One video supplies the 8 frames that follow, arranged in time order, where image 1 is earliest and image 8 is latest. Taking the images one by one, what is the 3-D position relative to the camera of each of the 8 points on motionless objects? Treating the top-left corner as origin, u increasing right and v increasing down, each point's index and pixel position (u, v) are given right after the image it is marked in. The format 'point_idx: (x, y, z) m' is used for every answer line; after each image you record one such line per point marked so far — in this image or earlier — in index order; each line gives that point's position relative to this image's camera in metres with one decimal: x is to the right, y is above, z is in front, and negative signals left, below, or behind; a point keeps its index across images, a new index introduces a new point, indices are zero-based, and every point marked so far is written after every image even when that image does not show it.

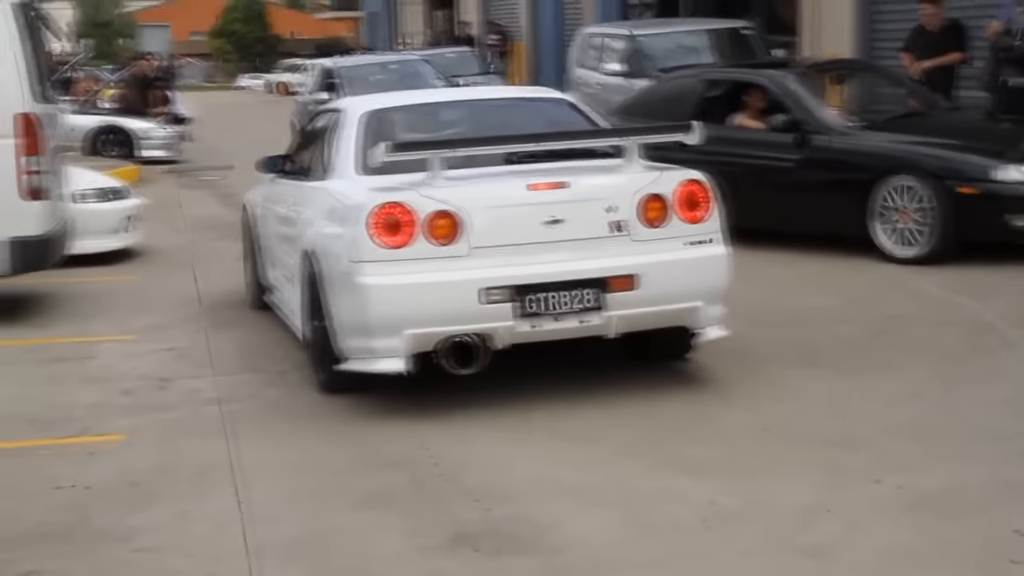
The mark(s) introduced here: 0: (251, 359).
0: (-1.5, -0.4, +9.0) m
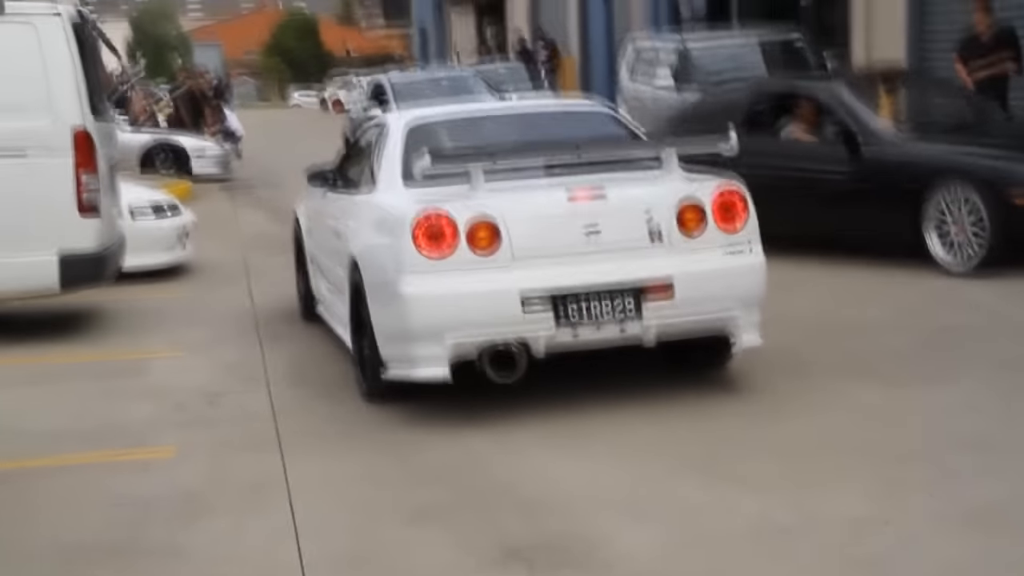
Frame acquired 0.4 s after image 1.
0: (-1.2, -0.5, +9.1) m
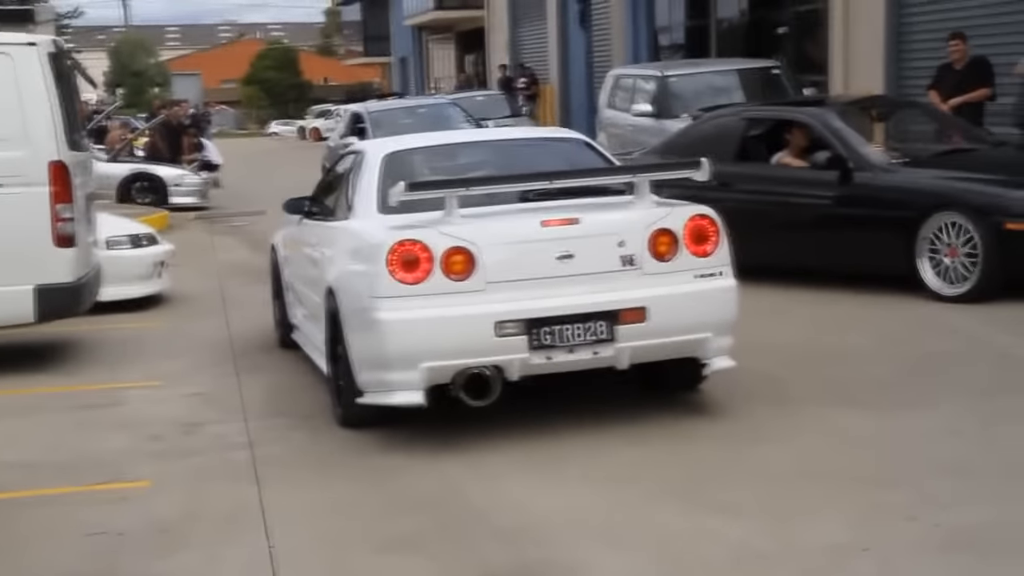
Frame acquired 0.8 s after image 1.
0: (-1.4, -0.7, +9.0) m
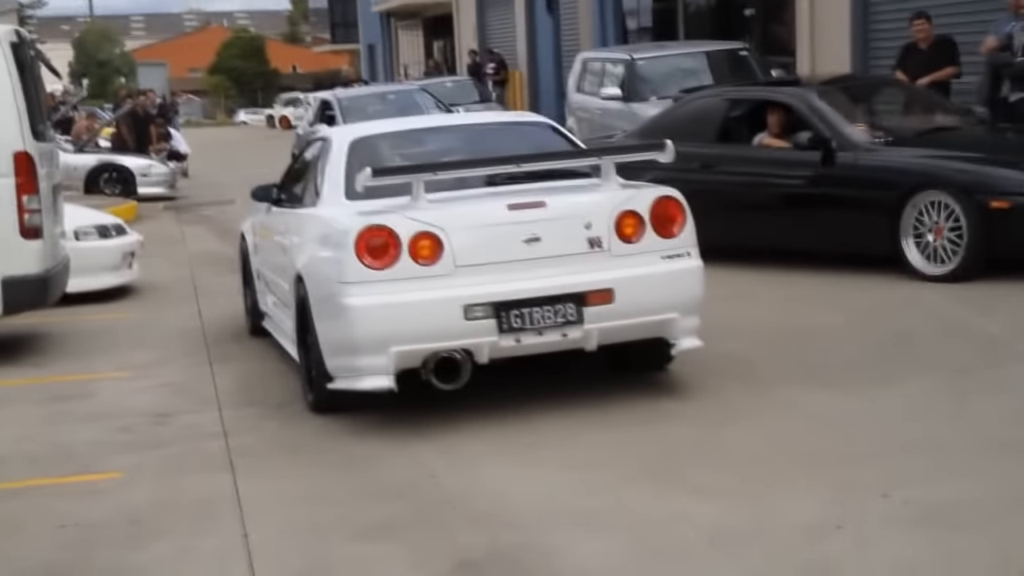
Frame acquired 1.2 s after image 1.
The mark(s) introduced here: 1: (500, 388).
0: (-1.5, -0.6, +9.0) m
1: (-0.1, -0.6, +9.0) m
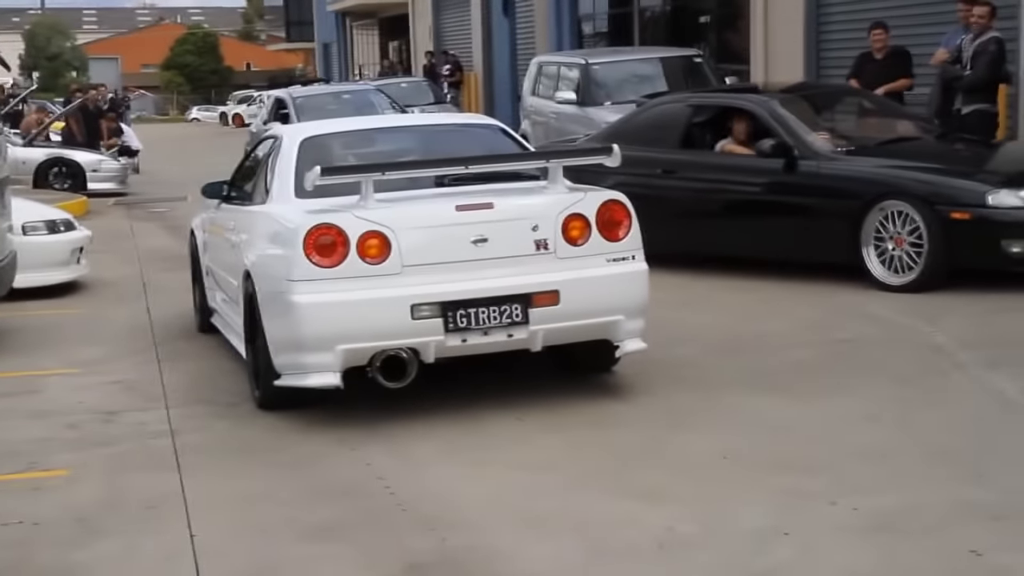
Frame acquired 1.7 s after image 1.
0: (-1.8, -0.6, +8.9) m
1: (-0.4, -0.6, +9.0) m
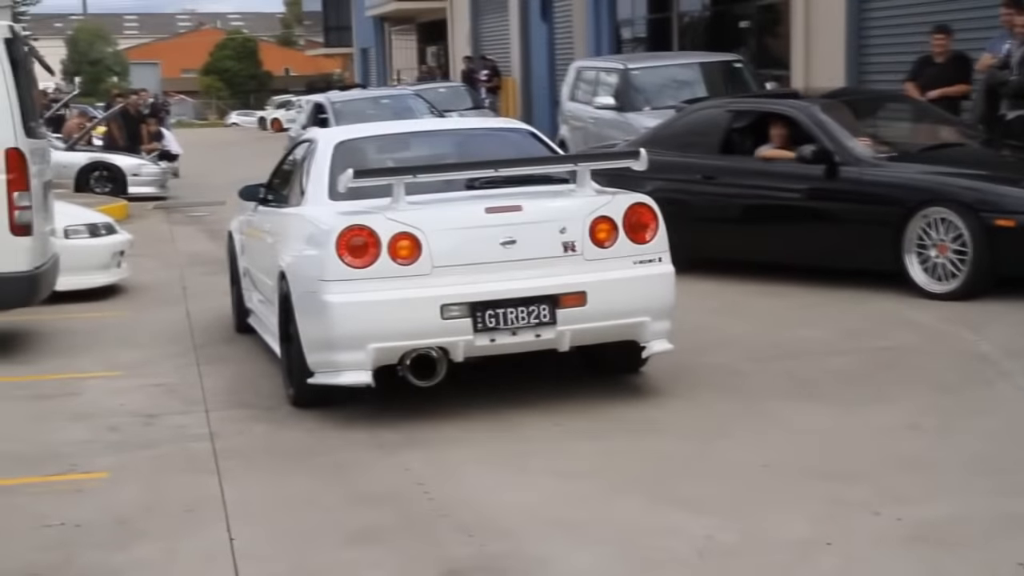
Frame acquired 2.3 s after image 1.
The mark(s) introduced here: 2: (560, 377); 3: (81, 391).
0: (-1.6, -0.6, +9.0) m
1: (-0.1, -0.6, +9.0) m
2: (+0.3, -0.5, +9.4) m
3: (-2.5, -0.6, +9.0) m
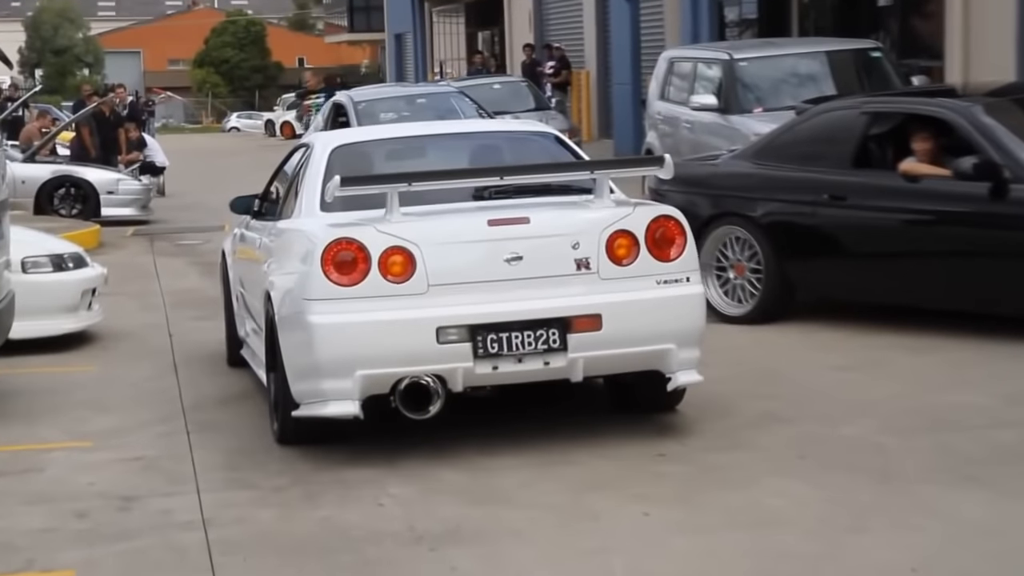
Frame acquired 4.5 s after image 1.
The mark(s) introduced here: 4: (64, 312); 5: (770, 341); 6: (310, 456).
0: (-1.3, -0.8, +7.2) m
1: (+0.2, -0.8, +7.3) m
2: (+0.6, -0.8, +7.6) m
3: (-2.2, -0.8, +7.2) m
4: (-2.8, -0.1, +9.7) m
5: (+1.5, -0.3, +8.9) m
6: (-0.9, -0.8, +7.2) m
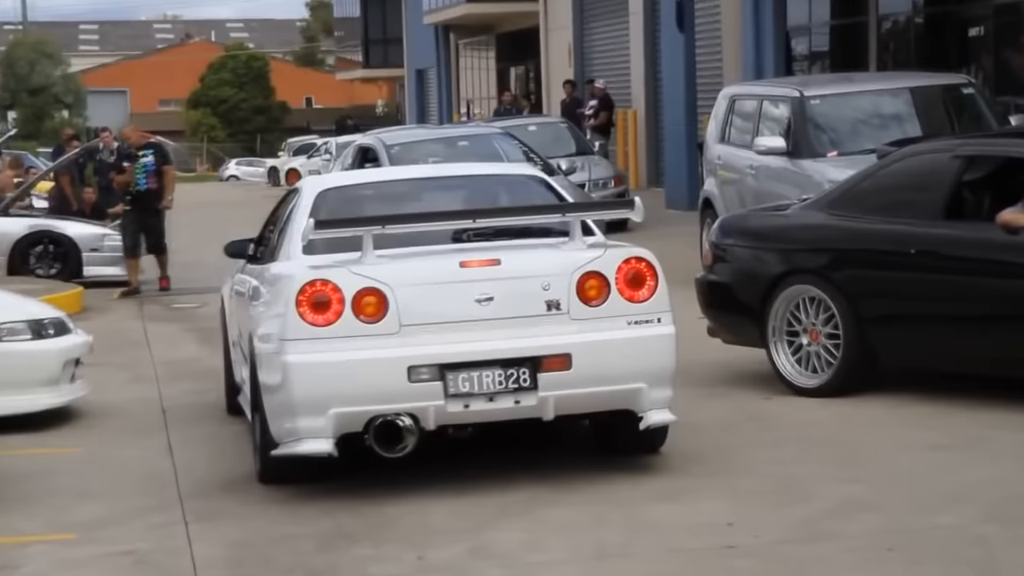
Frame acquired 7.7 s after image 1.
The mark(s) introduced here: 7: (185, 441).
0: (-1.1, -1.1, +6.3) m
1: (+0.3, -1.1, +6.4) m
2: (+0.7, -1.0, +6.8) m
3: (-2.0, -1.1, +6.3) m
4: (-2.7, -0.4, +8.9) m
5: (+1.6, -0.6, +8.1) m
6: (-0.8, -1.1, +6.3) m
7: (-1.9, -0.7, +8.4) m
